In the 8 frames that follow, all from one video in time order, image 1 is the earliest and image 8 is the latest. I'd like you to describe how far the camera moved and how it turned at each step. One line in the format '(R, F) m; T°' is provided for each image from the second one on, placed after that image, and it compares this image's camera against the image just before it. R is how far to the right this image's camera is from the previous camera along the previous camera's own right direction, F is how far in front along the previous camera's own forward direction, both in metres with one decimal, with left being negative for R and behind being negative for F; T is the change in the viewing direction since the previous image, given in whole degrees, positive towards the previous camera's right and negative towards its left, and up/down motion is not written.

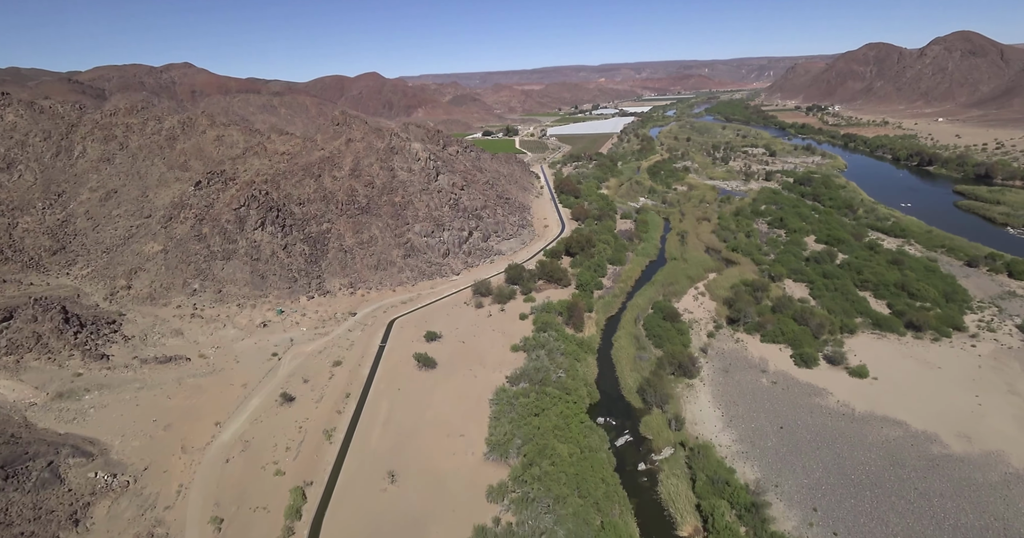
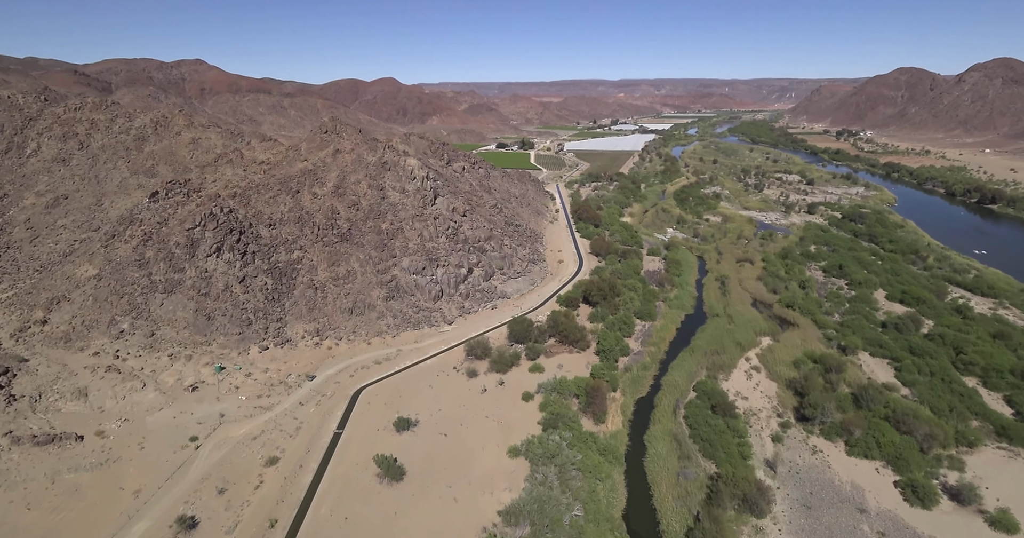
(+0.1, +7.4) m; -1°
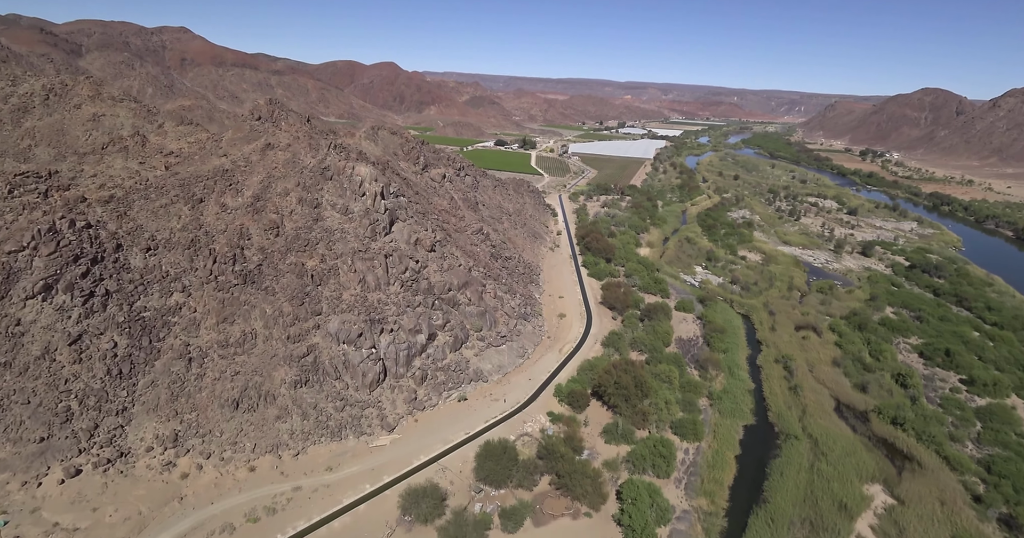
(+0.4, +11.5) m; +1°
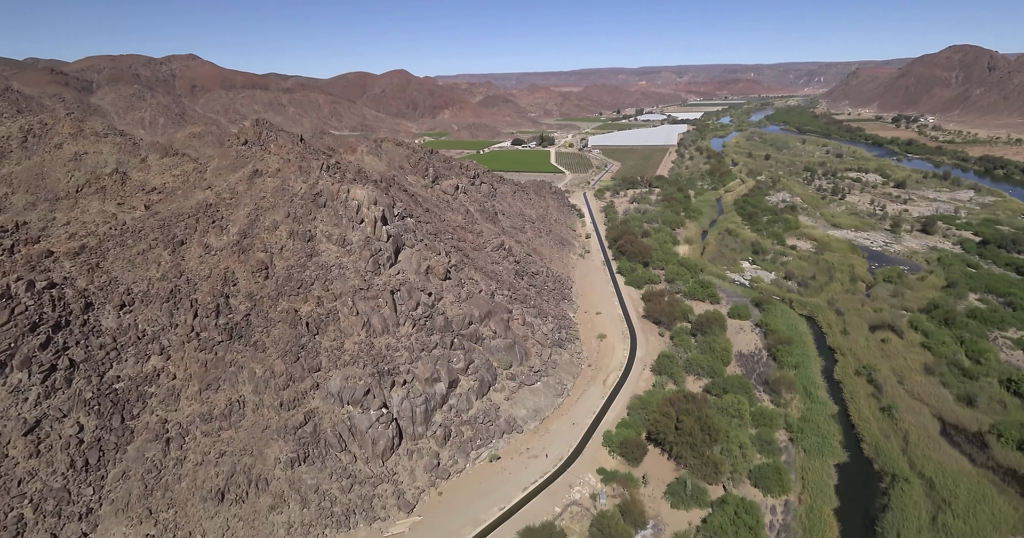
(-0.2, +4.0) m; -3°
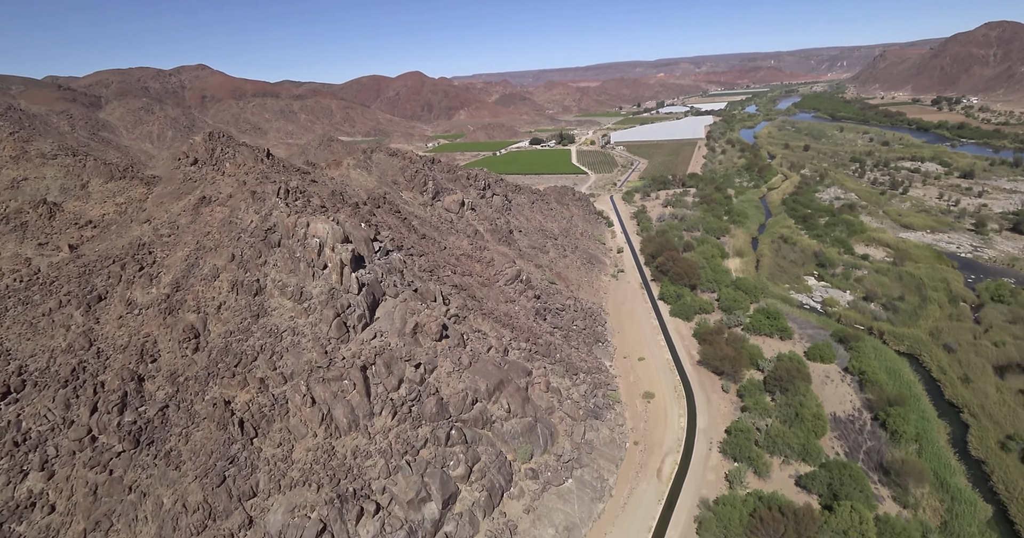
(+0.1, +6.4) m; -2°
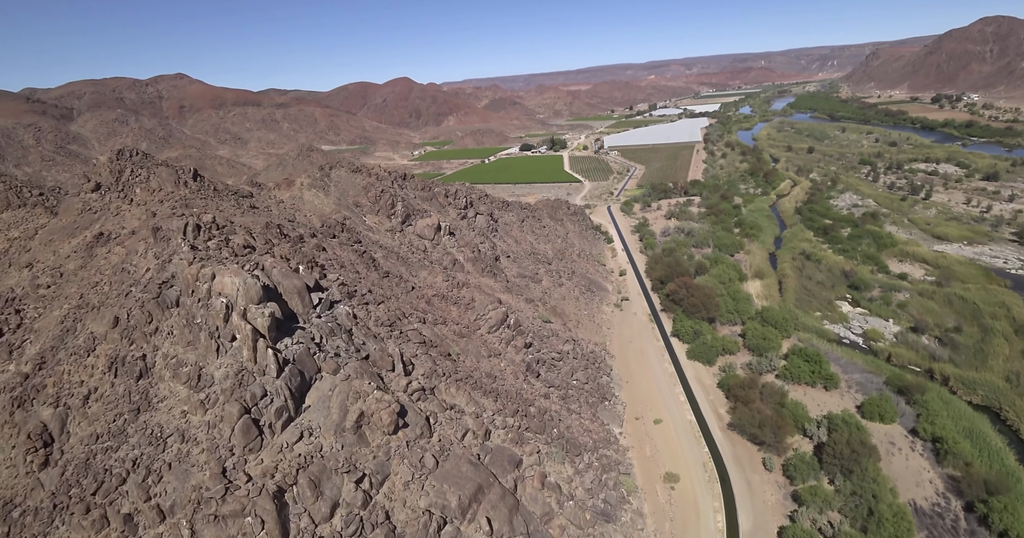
(+0.4, +4.8) m; +1°
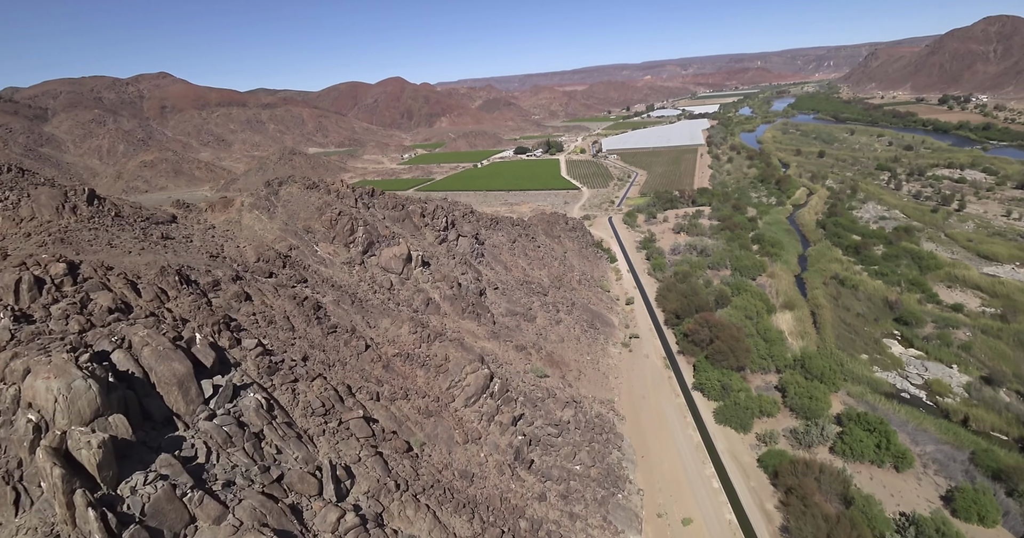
(+0.4, +4.8) m; 0°
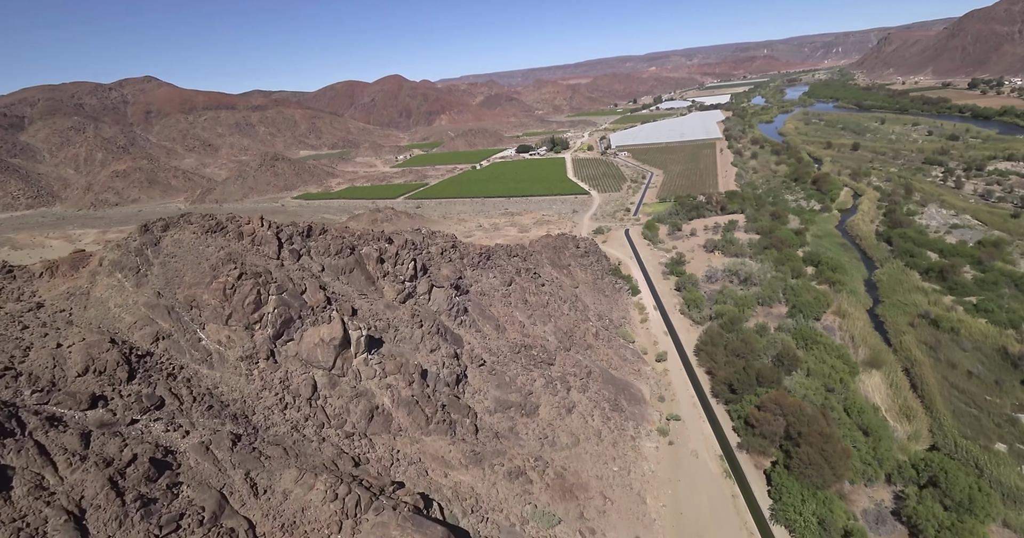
(+0.6, +7.1) m; -1°
